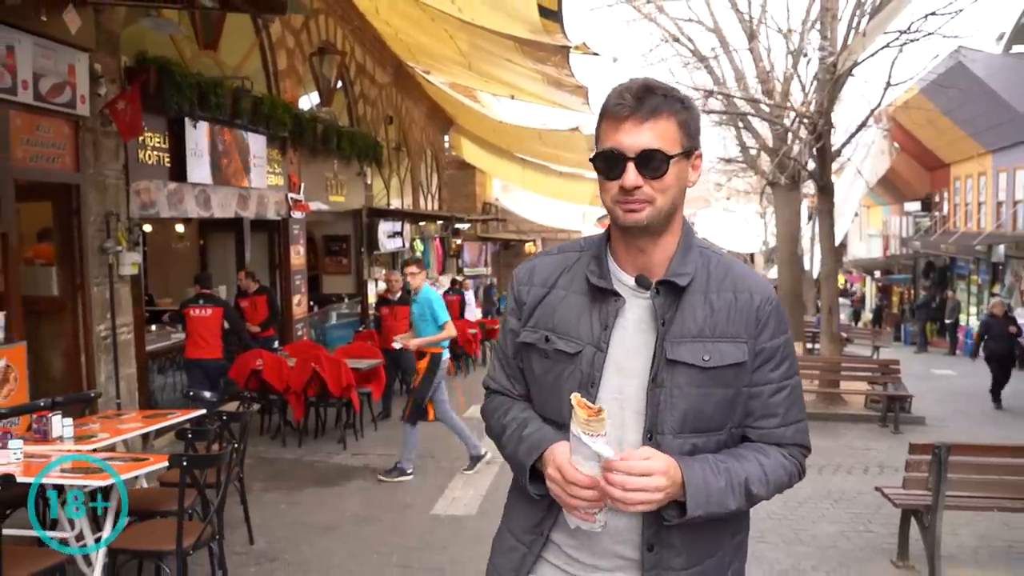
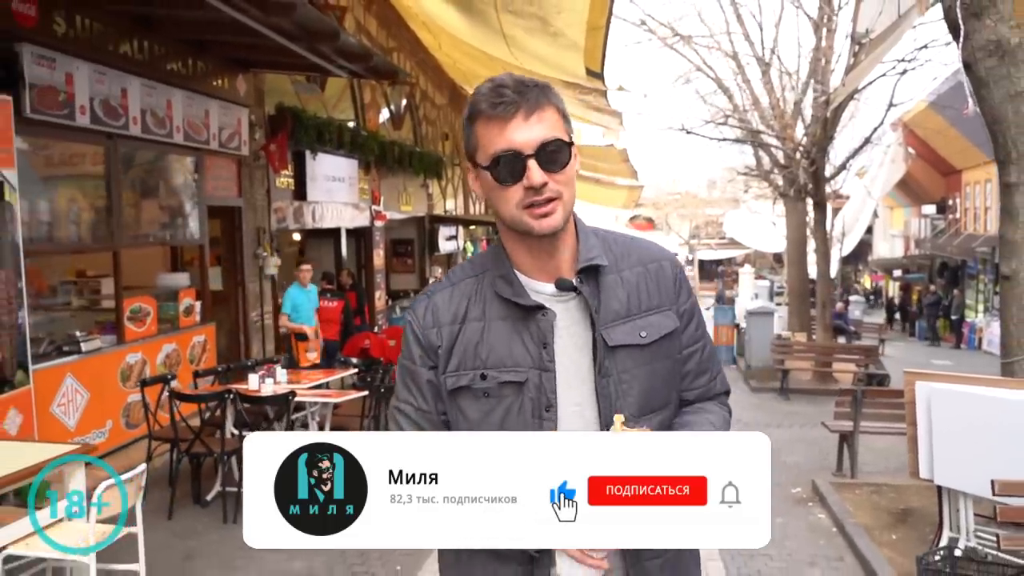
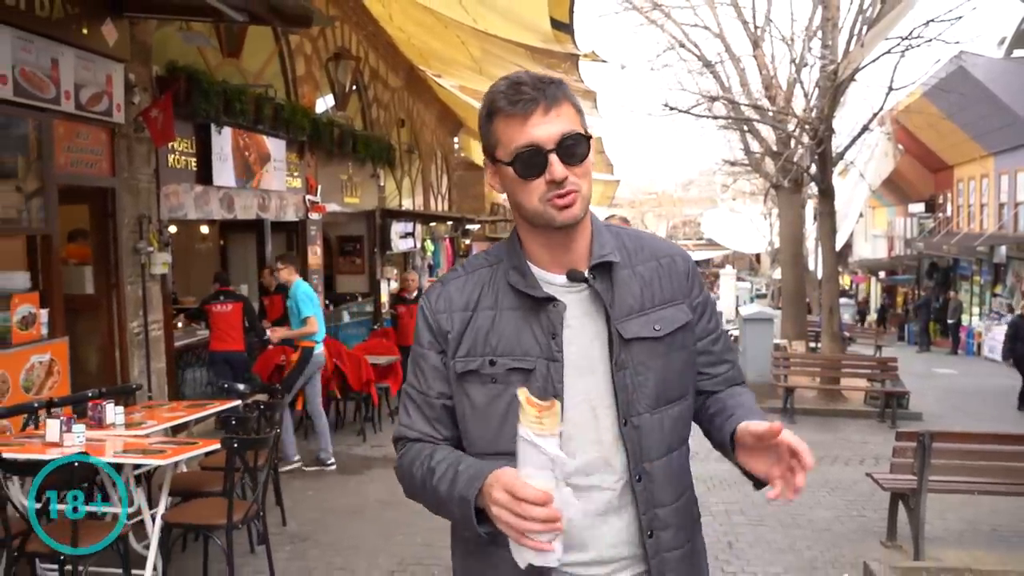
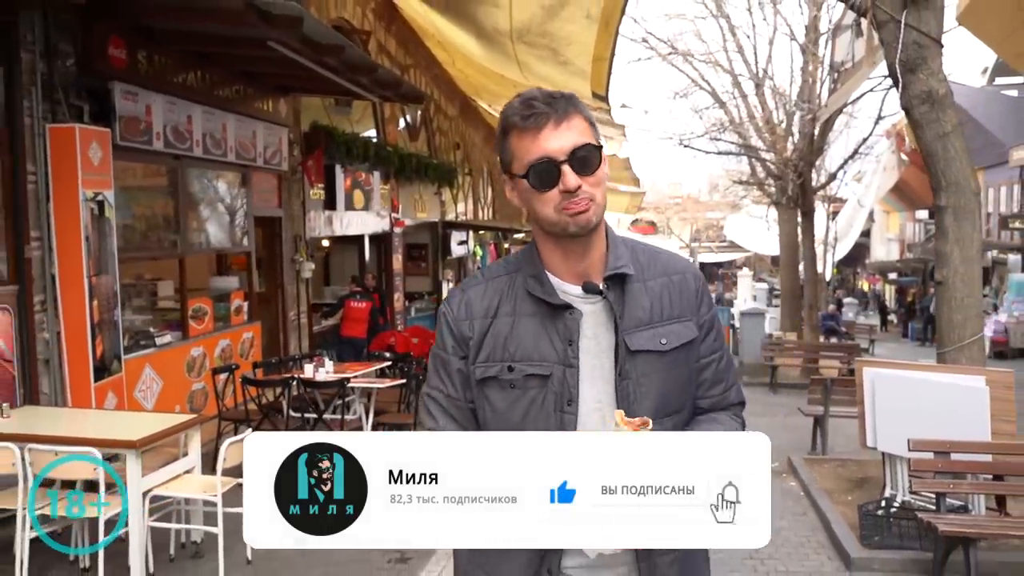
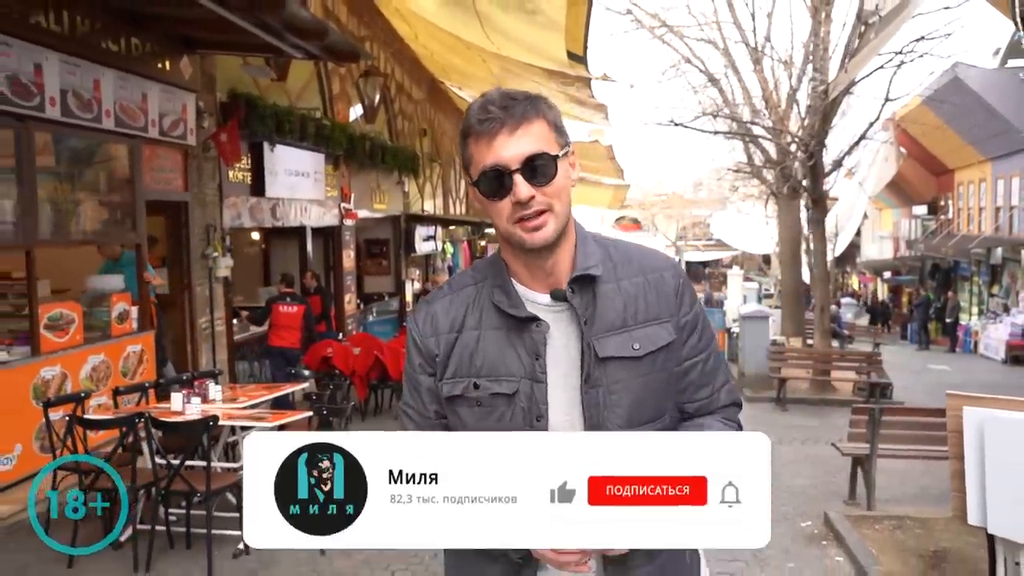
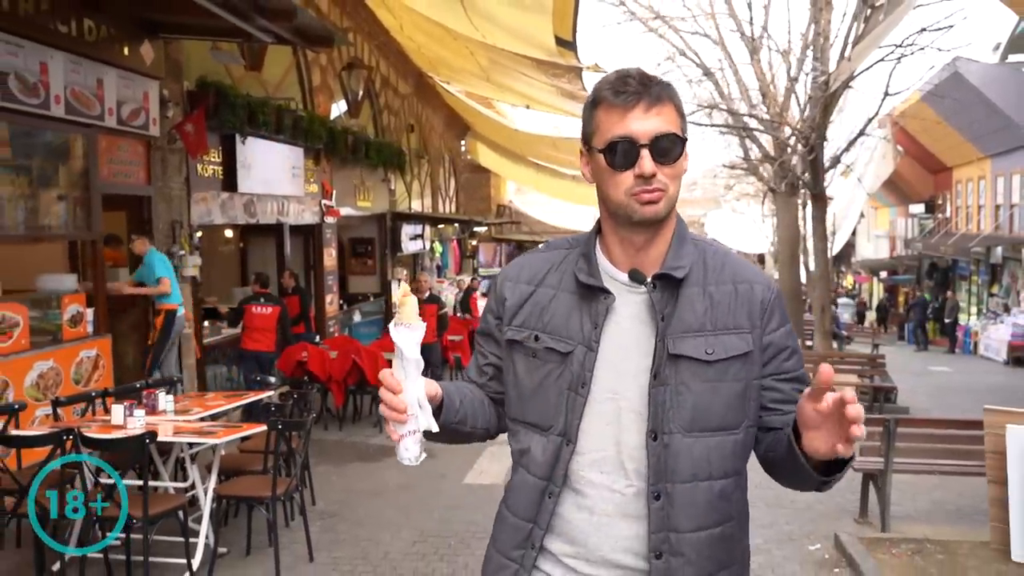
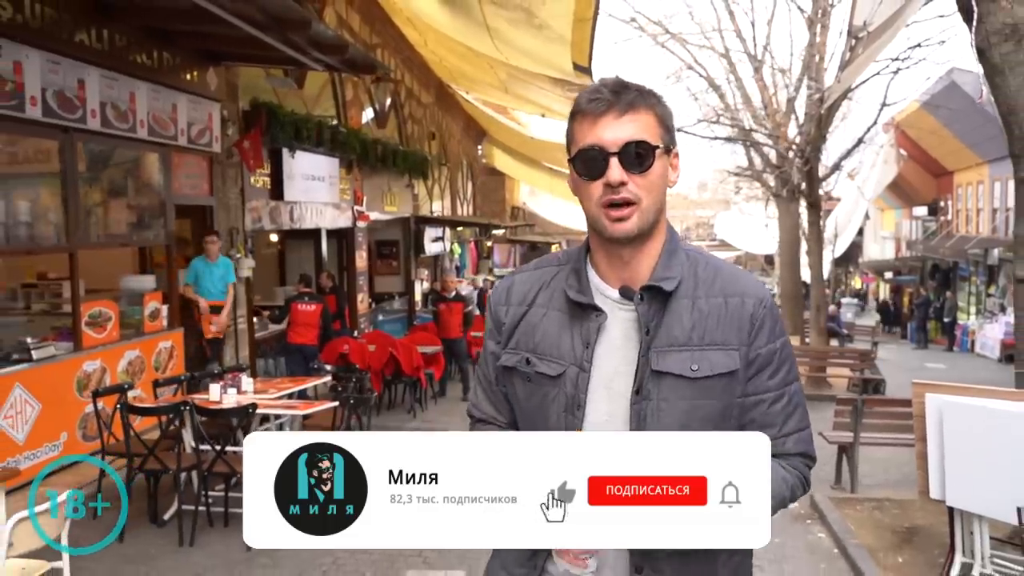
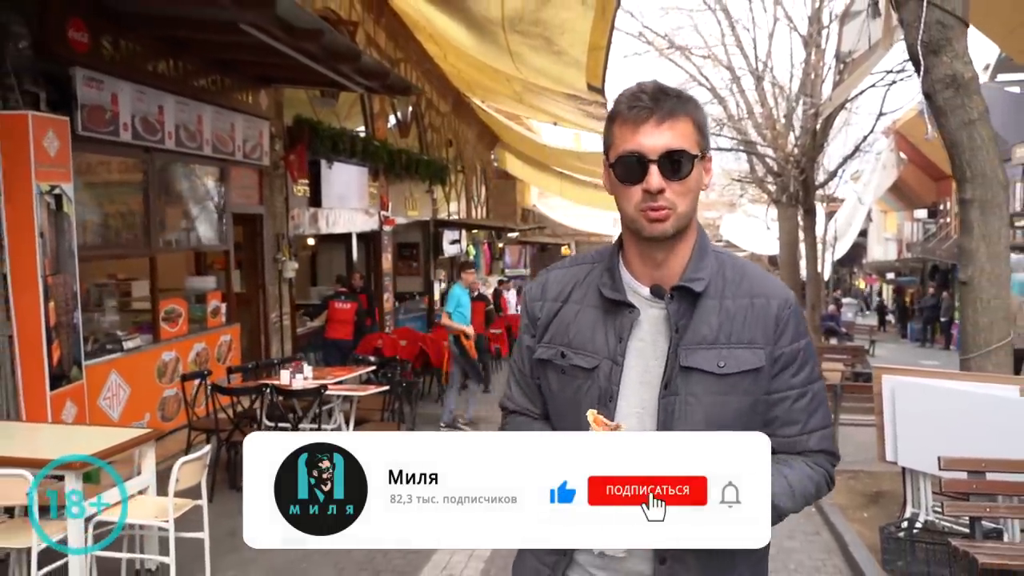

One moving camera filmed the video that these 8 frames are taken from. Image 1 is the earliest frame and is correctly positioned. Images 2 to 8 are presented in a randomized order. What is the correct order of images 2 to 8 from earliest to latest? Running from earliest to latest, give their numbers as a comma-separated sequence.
3, 6, 5, 7, 2, 8, 4
